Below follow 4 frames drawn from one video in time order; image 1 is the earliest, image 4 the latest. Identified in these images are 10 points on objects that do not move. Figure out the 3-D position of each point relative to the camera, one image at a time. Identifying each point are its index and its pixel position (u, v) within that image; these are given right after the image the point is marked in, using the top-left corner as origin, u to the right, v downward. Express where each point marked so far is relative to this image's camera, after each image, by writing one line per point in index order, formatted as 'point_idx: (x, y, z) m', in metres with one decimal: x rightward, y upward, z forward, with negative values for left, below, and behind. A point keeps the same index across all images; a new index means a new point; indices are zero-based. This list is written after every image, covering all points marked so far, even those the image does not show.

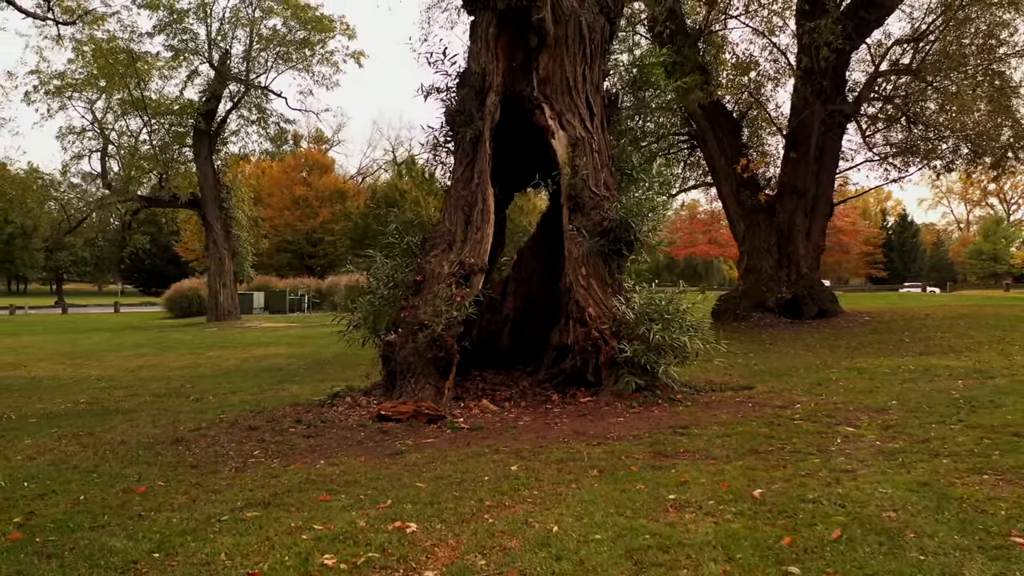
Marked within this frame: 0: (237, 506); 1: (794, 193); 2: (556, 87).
0: (-1.9, -1.5, +4.9) m
1: (+7.5, +2.5, +18.9) m
2: (+0.5, +2.4, +8.5) m
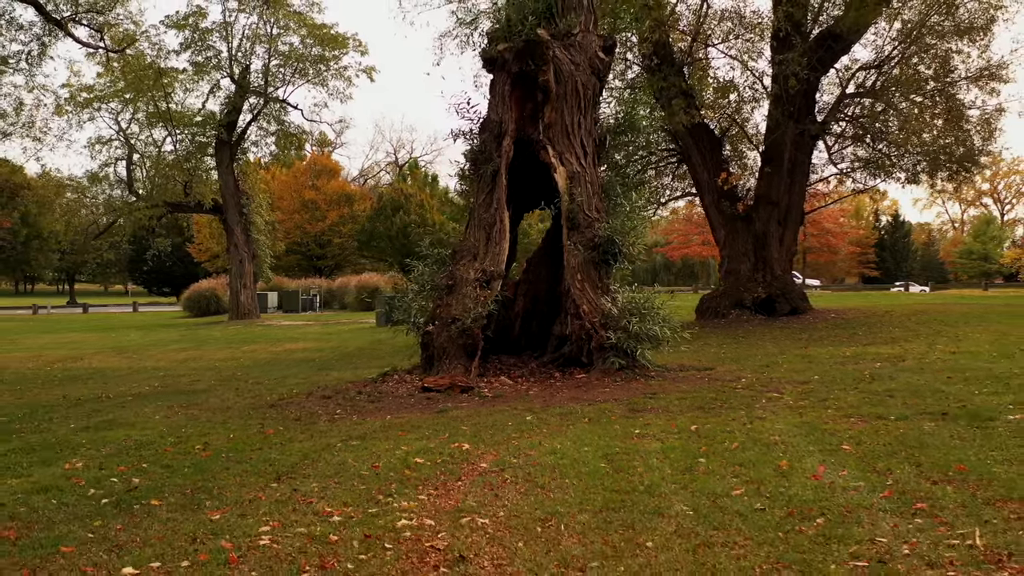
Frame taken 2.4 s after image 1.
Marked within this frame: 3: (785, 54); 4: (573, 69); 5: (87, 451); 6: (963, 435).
0: (-1.7, -1.5, +7.2) m
1: (+7.6, +2.5, +21.2) m
2: (+0.7, +2.4, +10.9) m
3: (+7.4, +6.3, +19.4) m
4: (+0.9, +3.3, +10.9) m
5: (-4.2, -1.6, +7.1) m
6: (+4.0, -1.3, +6.3) m
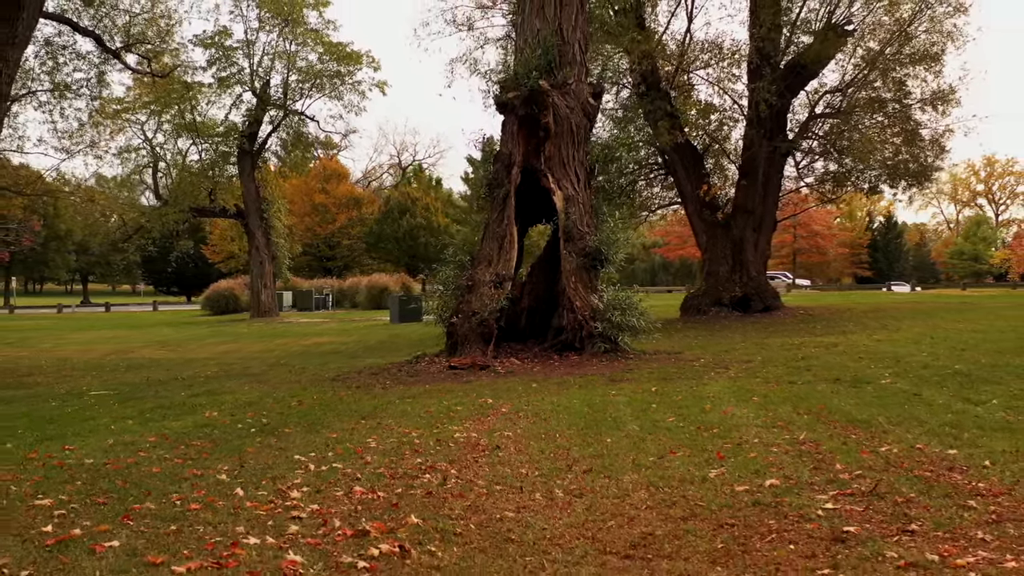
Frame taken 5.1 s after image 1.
0: (-1.5, -1.5, +9.9) m
1: (+7.8, +2.5, +23.9) m
2: (+0.8, +2.4, +13.5) m
3: (+7.5, +6.3, +22.1) m
4: (+1.1, +3.3, +13.6) m
5: (-4.1, -1.6, +9.8) m
6: (+4.1, -1.3, +8.9) m
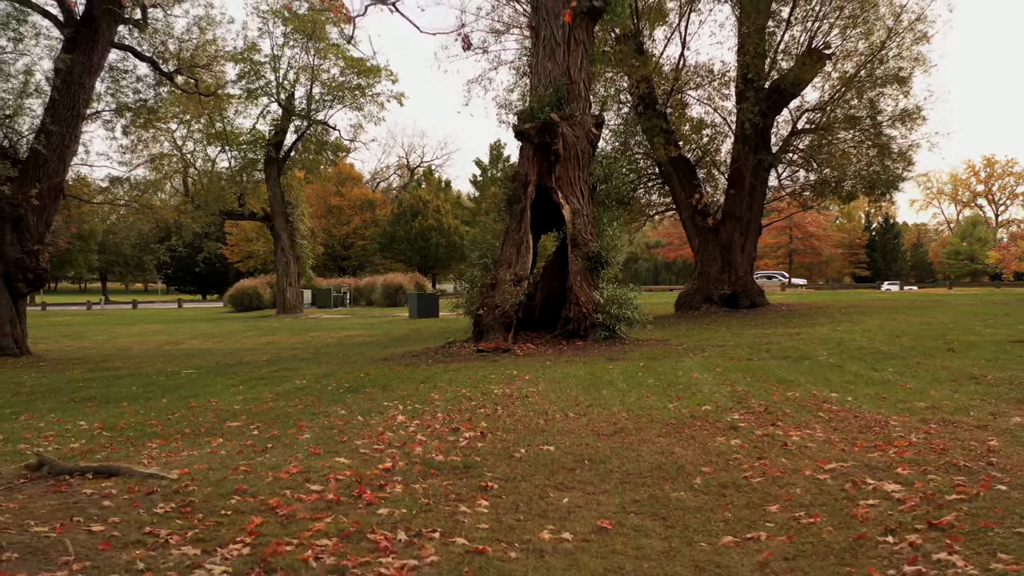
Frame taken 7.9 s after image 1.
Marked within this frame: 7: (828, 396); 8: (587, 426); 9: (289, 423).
0: (-1.2, -1.5, +12.6) m
1: (+8.2, +2.5, +26.6) m
2: (+1.2, +2.4, +16.3) m
3: (+7.9, +6.4, +24.8) m
4: (+1.4, +3.4, +16.3) m
5: (-3.7, -1.6, +12.5) m
6: (+4.4, -1.2, +11.7) m
7: (+3.6, -1.2, +8.2) m
8: (+0.7, -1.3, +6.8) m
9: (-2.5, -1.5, +7.9) m
